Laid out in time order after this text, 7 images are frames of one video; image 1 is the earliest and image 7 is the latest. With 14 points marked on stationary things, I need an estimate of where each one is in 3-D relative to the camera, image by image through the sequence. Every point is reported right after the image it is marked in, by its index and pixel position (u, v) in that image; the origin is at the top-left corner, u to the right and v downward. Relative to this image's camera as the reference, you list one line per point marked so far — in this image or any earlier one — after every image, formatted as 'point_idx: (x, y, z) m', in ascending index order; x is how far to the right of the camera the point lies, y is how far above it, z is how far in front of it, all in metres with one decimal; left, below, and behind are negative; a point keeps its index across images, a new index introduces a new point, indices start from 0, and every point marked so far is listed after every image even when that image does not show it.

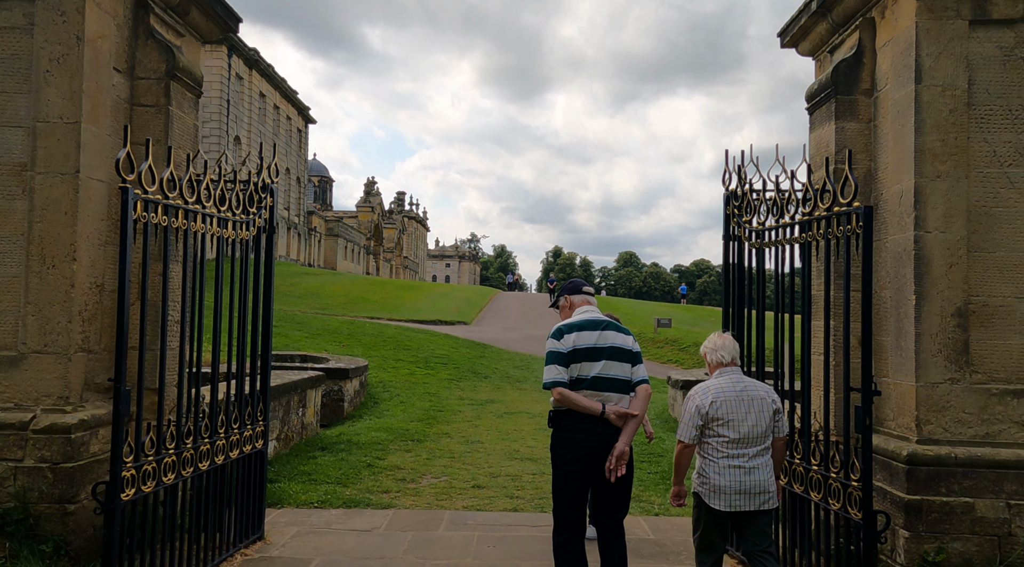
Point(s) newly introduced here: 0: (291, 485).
0: (-2.2, -2.0, +7.7) m
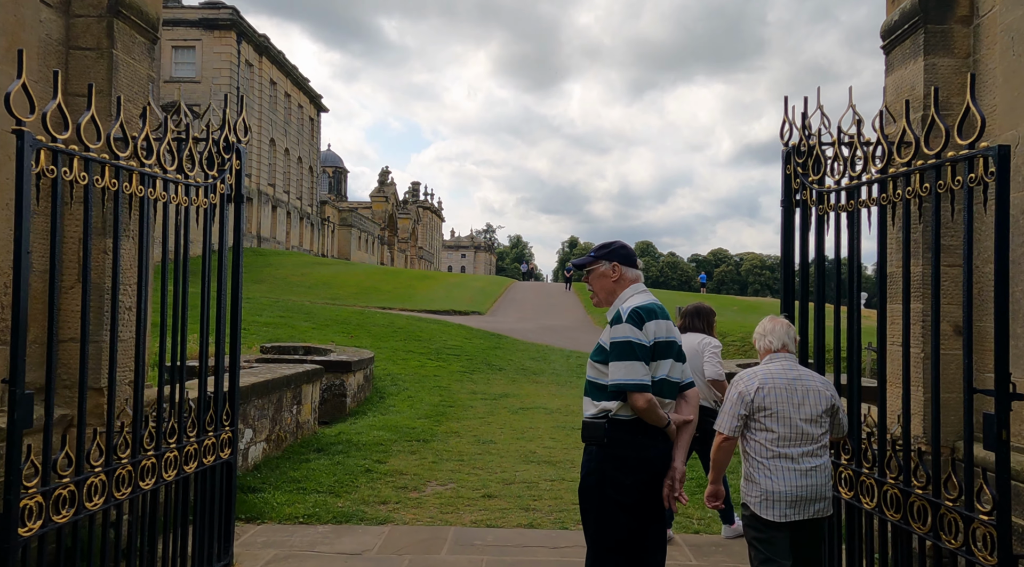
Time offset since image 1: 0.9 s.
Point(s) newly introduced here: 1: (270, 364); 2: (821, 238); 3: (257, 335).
0: (-2.1, -1.9, +6.8) m
1: (-3.1, -1.0, +9.8) m
2: (+1.9, +0.3, +4.8) m
3: (-6.2, -1.3, +18.7) m
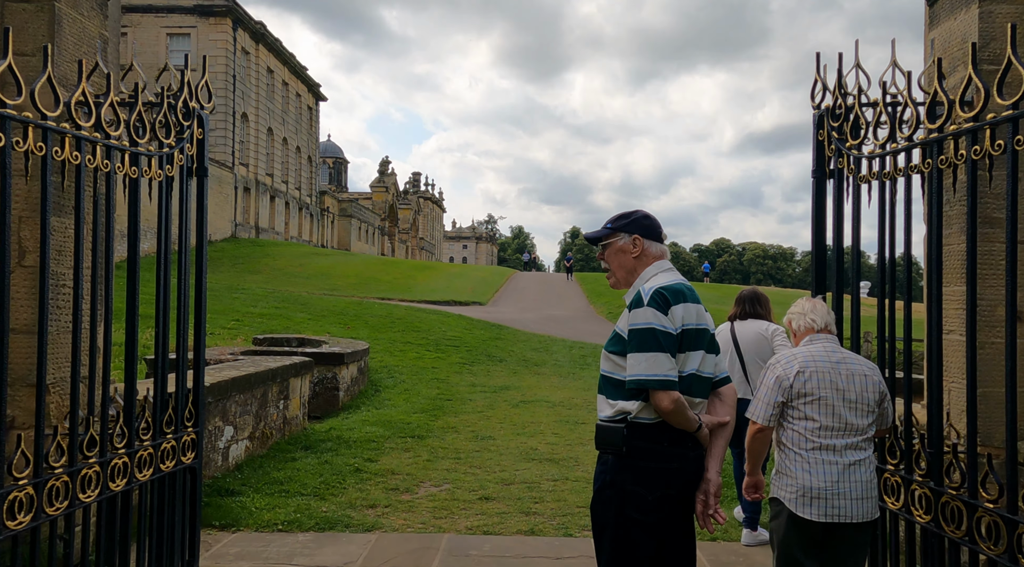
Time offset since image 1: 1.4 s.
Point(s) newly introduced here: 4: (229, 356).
0: (-2.1, -1.8, +6.3) m
1: (-3.1, -0.9, +9.2) m
2: (+1.9, +0.4, +4.3) m
3: (-6.2, -1.0, +18.2) m
4: (-3.4, -0.9, +9.3) m
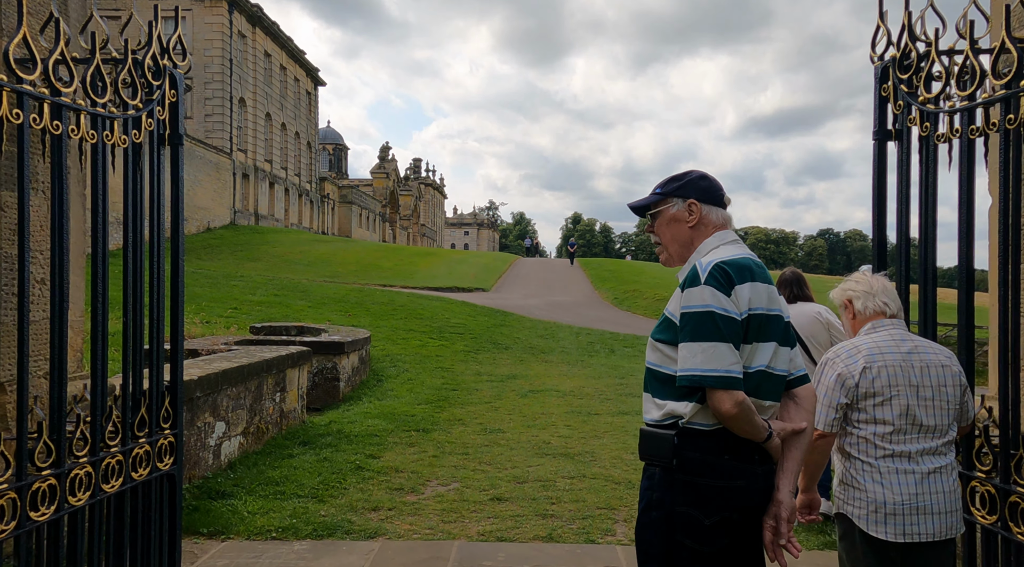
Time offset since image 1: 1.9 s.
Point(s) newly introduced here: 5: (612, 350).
0: (-2.0, -1.7, +5.8) m
1: (-3.0, -0.7, +8.7) m
2: (+2.0, +0.5, +3.7) m
3: (-6.1, -0.7, +17.7) m
4: (-3.3, -0.7, +8.8) m
5: (+2.3, -1.5, +17.7) m
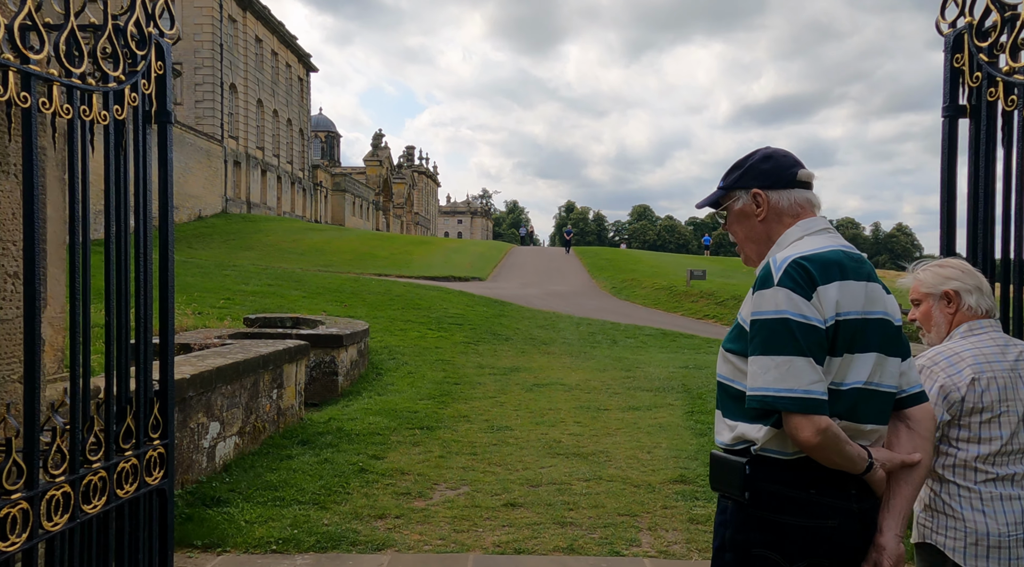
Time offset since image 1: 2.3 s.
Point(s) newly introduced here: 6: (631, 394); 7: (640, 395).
0: (-1.9, -1.6, +5.4) m
1: (-2.9, -0.6, +8.3) m
2: (+2.1, +0.5, +3.3) m
3: (-6.1, -0.5, +17.2) m
4: (-3.2, -0.6, +8.4) m
5: (+2.3, -1.3, +17.3) m
6: (+1.6, -1.5, +10.4) m
7: (+1.7, -1.5, +10.2) m
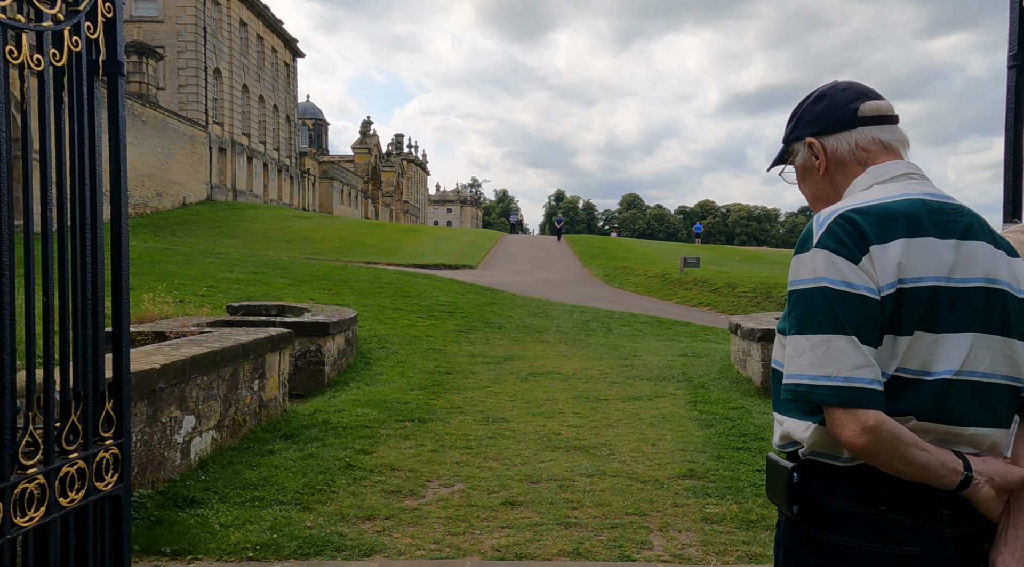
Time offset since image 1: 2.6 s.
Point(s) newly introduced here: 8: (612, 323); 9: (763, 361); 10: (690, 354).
0: (-1.9, -1.5, +5.0) m
1: (-2.9, -0.5, +7.8) m
2: (+2.2, +0.6, +2.9) m
3: (-6.2, -0.2, +16.7) m
4: (-3.3, -0.5, +7.9) m
5: (+2.1, -1.0, +16.9) m
6: (+1.5, -1.3, +10.0) m
7: (+1.6, -1.3, +9.8) m
8: (+2.3, -0.9, +17.8) m
9: (+3.2, -1.0, +9.7) m
10: (+3.0, -1.2, +13.0) m
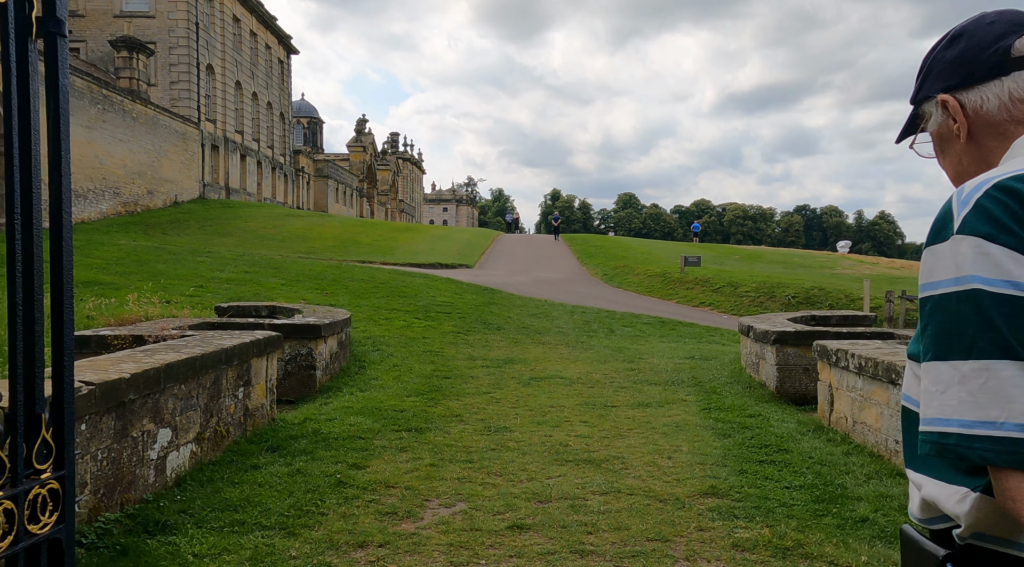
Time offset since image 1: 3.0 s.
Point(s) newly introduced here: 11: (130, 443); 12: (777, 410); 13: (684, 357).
0: (-1.8, -1.5, +4.4) m
1: (-2.9, -0.5, +7.3) m
2: (+2.2, +0.6, +2.4) m
3: (-6.2, -0.2, +16.2) m
4: (-3.2, -0.5, +7.4) m
5: (+2.1, -1.0, +16.4) m
6: (+1.6, -1.3, +9.5) m
7: (+1.7, -1.3, +9.3) m
8: (+2.3, -0.9, +17.3) m
9: (+3.2, -1.0, +9.2) m
10: (+3.0, -1.2, +12.5) m
11: (-2.5, -1.0, +4.9) m
12: (+2.9, -1.4, +8.4) m
13: (+2.8, -1.2, +12.5) m
